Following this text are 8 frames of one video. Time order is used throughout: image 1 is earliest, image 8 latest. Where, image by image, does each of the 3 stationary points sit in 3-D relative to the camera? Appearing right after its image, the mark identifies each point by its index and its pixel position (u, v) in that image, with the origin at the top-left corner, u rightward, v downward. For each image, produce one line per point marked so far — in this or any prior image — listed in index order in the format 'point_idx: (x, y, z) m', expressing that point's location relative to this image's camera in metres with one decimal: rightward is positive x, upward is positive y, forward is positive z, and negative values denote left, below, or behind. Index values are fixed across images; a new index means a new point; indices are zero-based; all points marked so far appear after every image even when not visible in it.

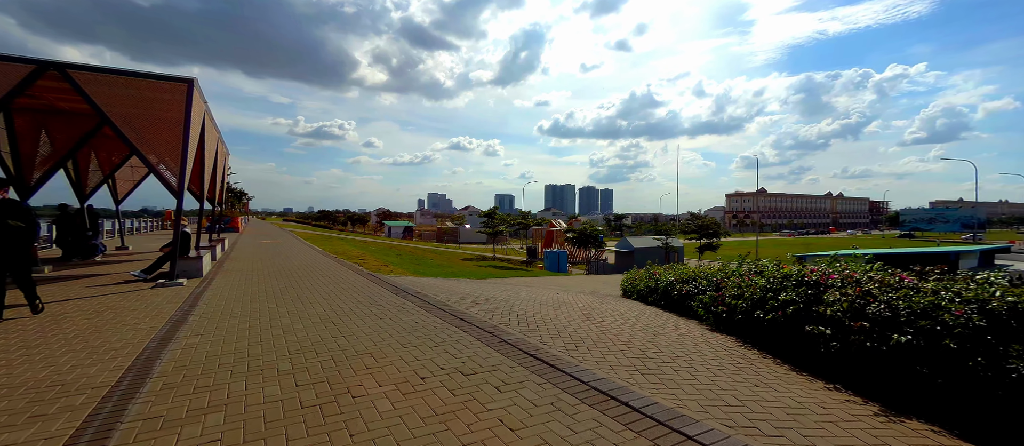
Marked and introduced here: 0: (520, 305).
0: (+0.2, -1.7, +9.2) m
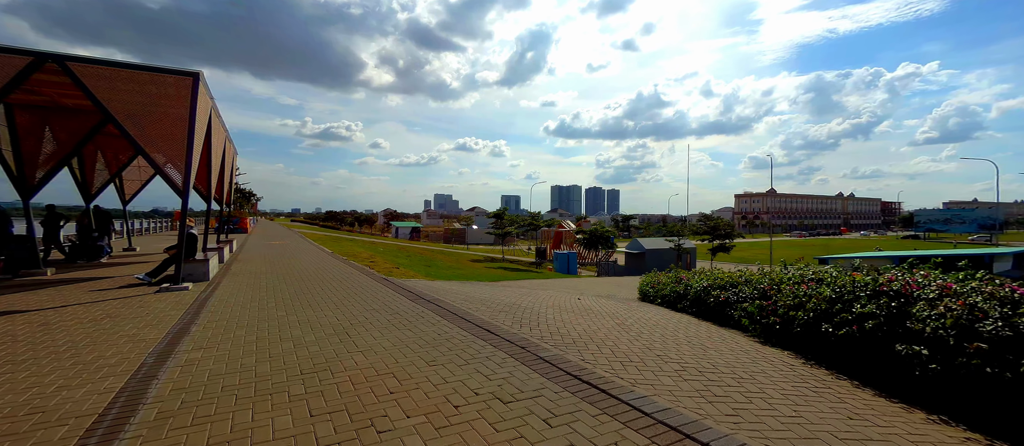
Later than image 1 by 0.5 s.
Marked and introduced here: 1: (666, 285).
0: (+0.7, -1.8, +8.6) m
1: (+4.7, -1.9, +12.6) m
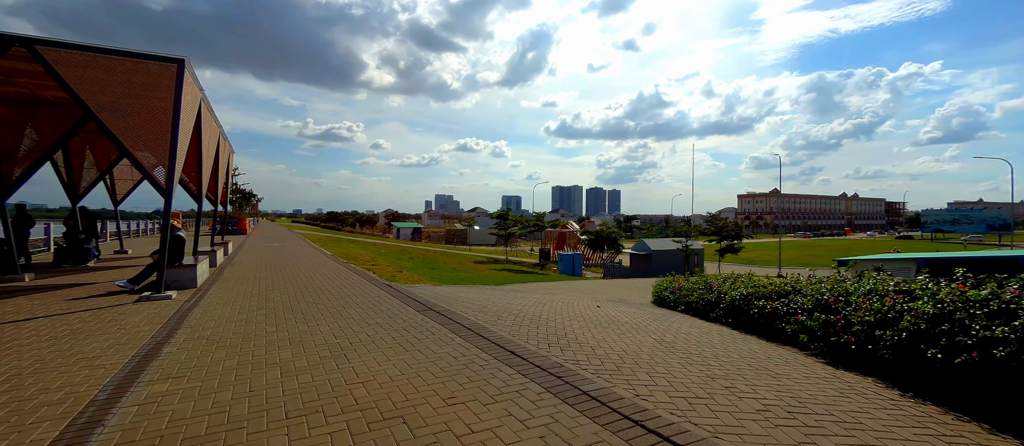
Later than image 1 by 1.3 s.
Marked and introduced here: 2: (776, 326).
0: (+1.0, -1.8, +7.6) m
1: (+5.1, -1.9, +11.6) m
2: (+4.6, -1.8, +7.3) m
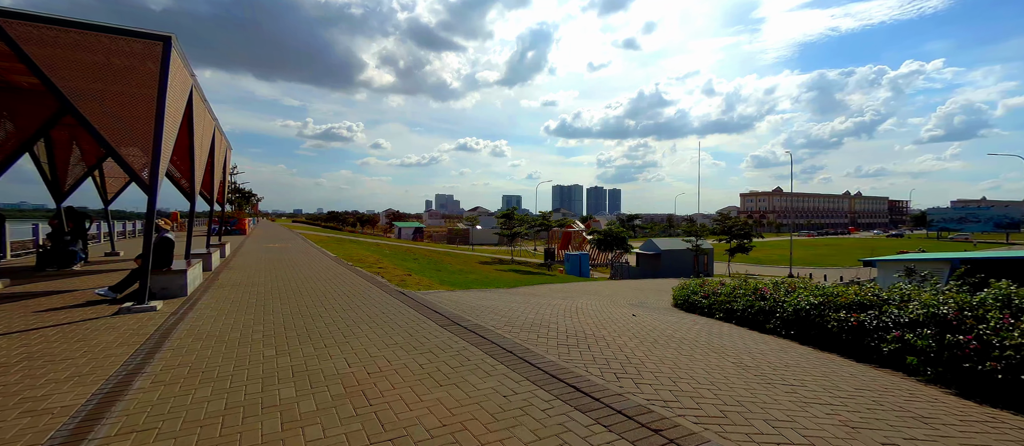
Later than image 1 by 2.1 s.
0: (+1.6, -1.8, +6.6) m
1: (+5.7, -1.9, +10.5) m
2: (+5.2, -1.8, +6.2) m
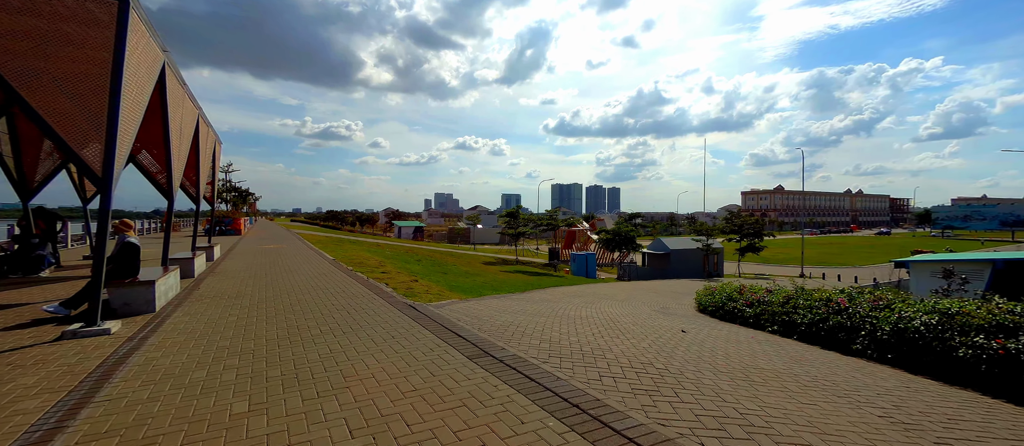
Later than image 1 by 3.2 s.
0: (+2.2, -1.8, +5.1) m
1: (+6.2, -1.9, +9.1) m
2: (+5.8, -1.8, +4.8) m
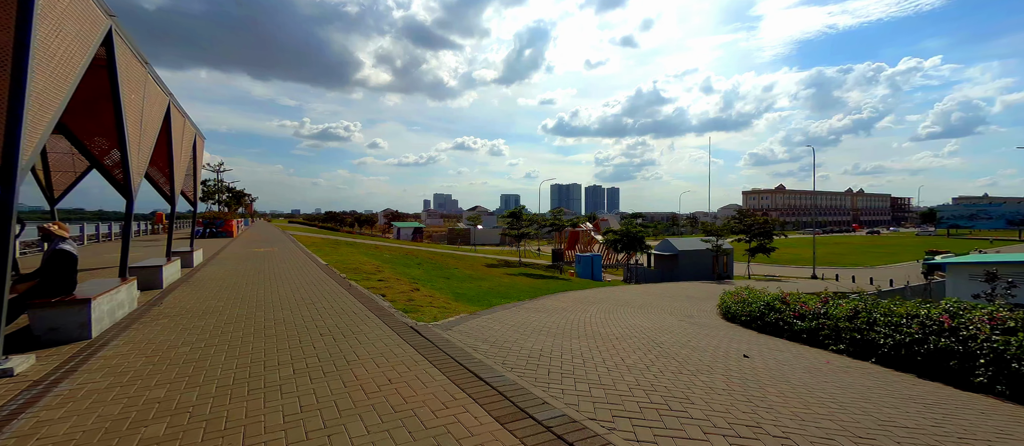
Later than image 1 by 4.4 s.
0: (+2.6, -1.8, +3.6) m
1: (+6.6, -1.9, +7.6) m
2: (+6.2, -1.8, +3.3) m
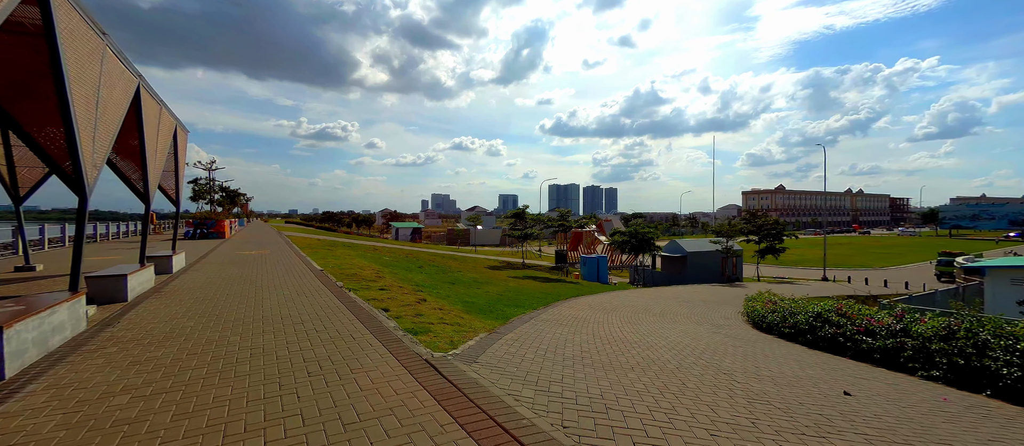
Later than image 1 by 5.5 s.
0: (+3.2, -1.9, +2.2) m
1: (+7.2, -1.9, +6.2) m
2: (+6.7, -1.8, +1.9) m
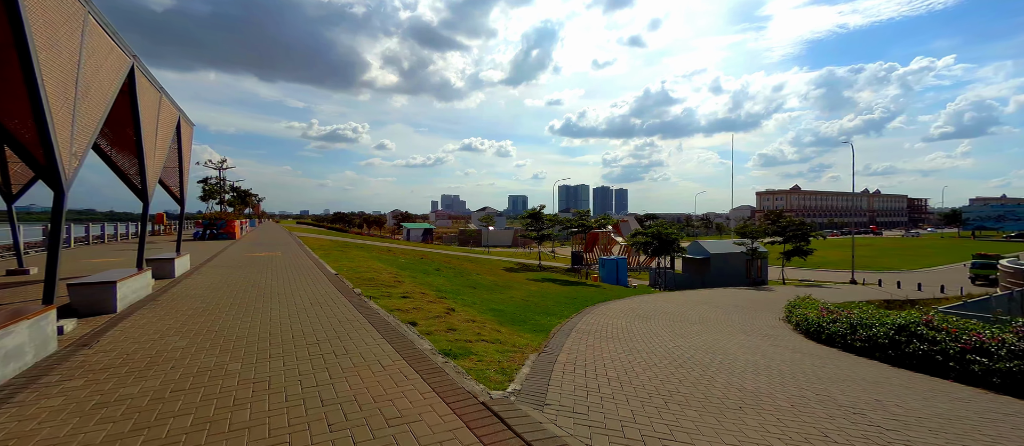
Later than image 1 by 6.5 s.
0: (+3.9, -1.8, +0.9) m
1: (+8.0, -1.9, +4.8) m
2: (+7.4, -1.8, +0.5) m
